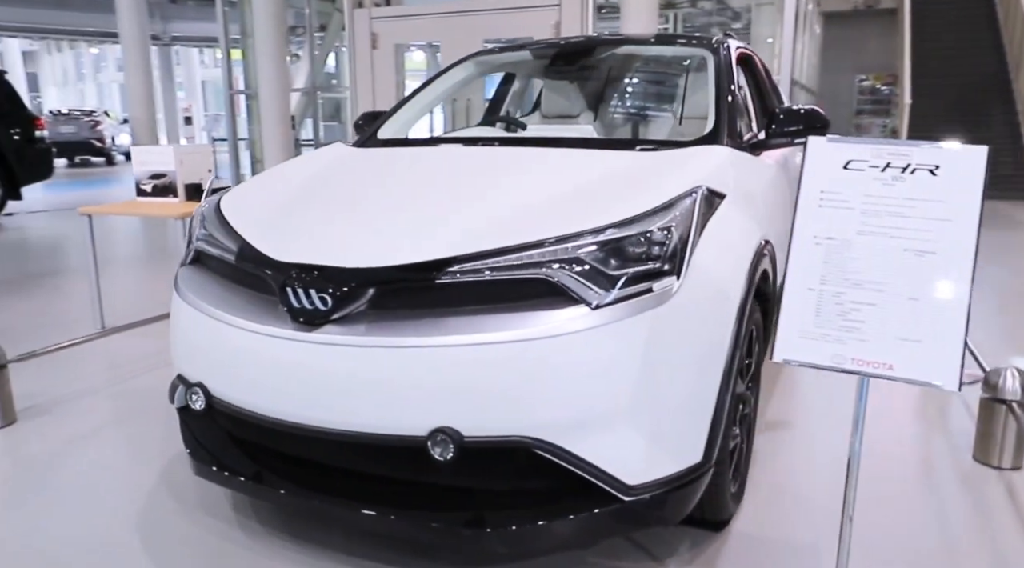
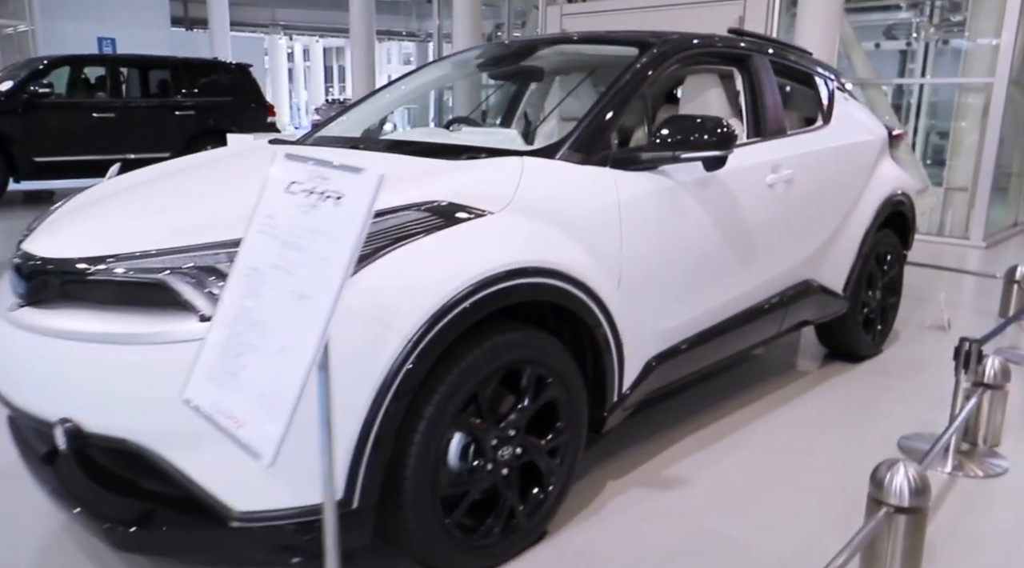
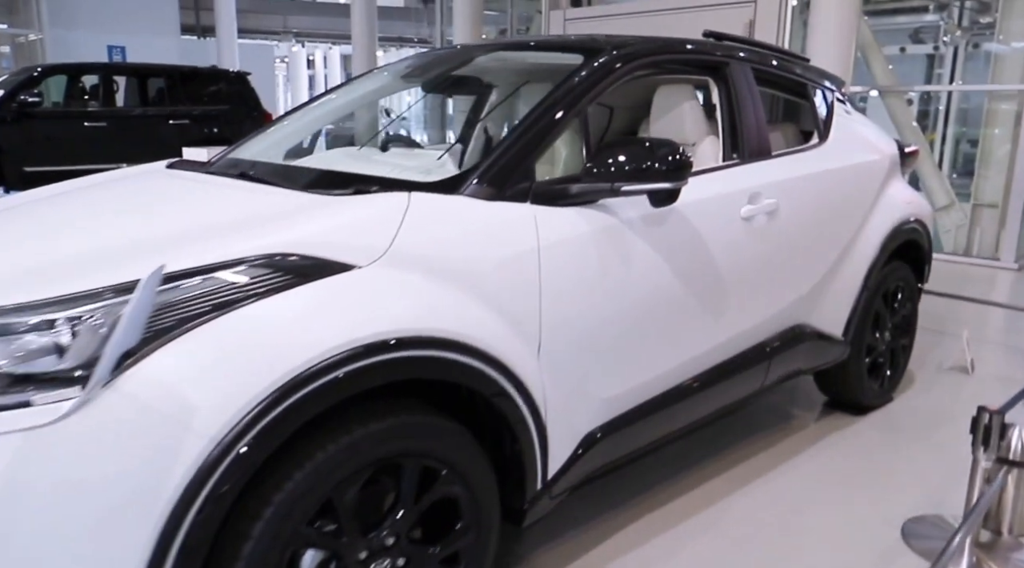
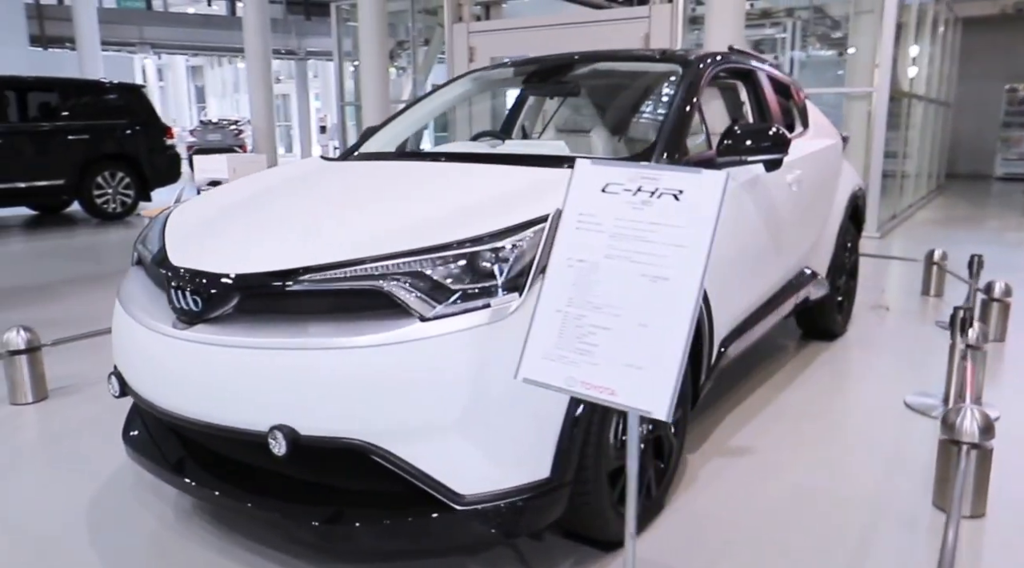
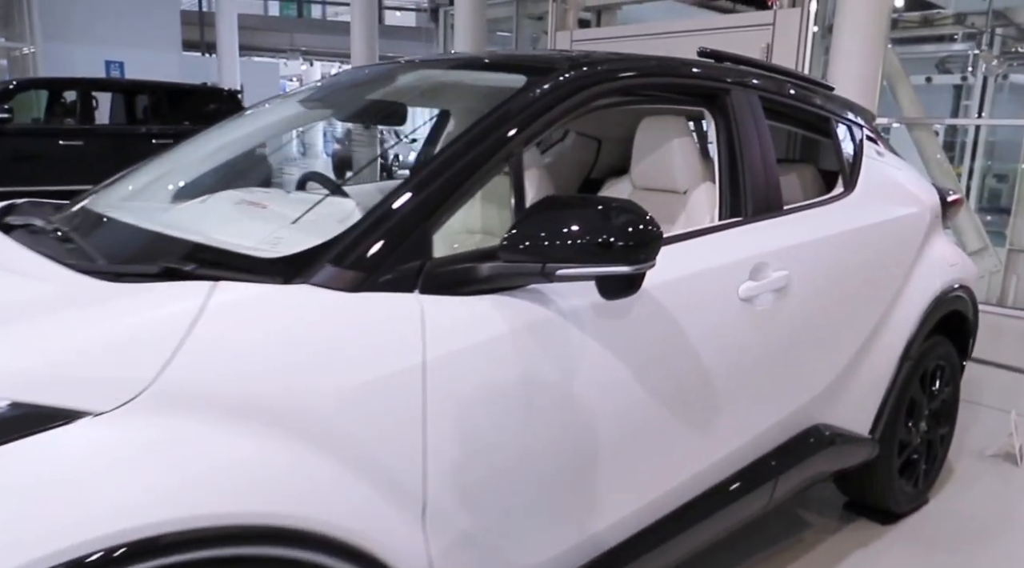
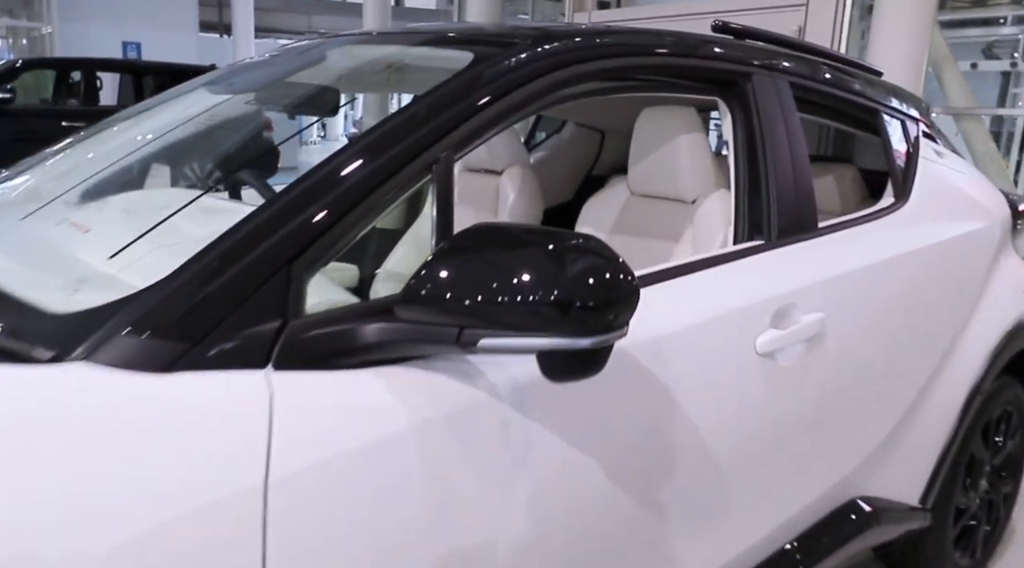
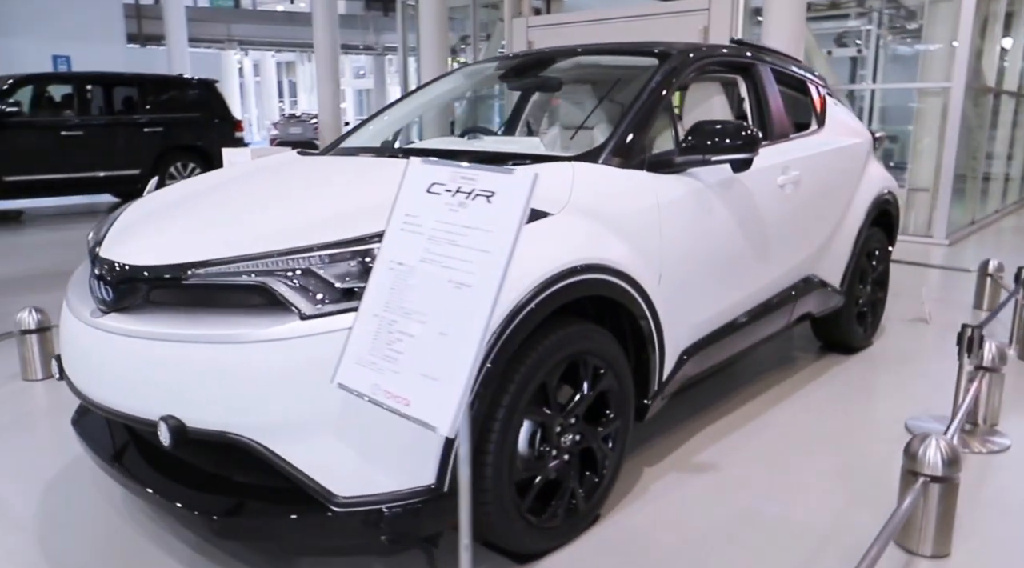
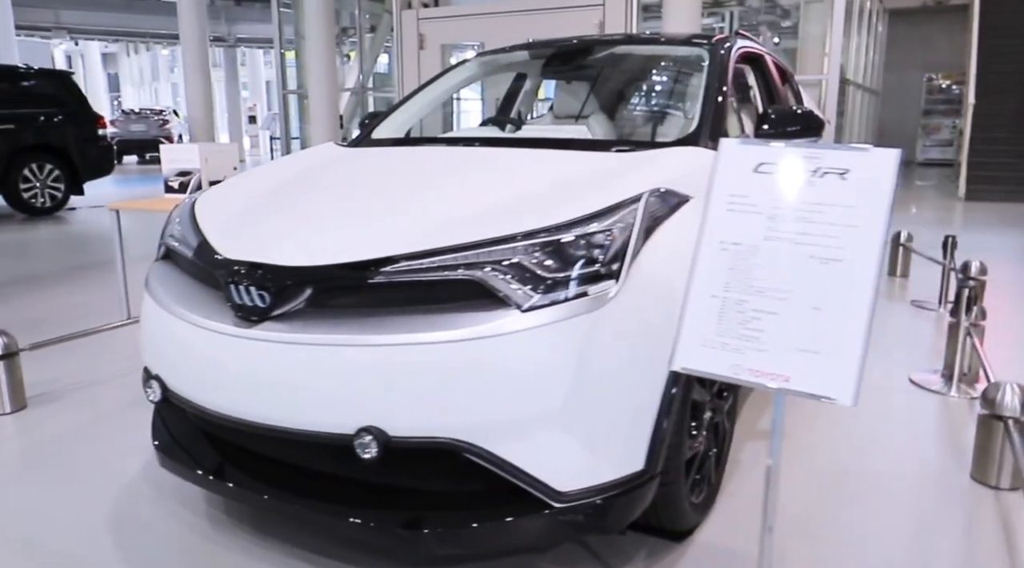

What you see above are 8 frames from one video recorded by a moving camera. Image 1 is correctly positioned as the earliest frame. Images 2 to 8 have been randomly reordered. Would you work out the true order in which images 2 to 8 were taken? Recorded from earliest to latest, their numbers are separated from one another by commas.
8, 4, 7, 2, 3, 5, 6
